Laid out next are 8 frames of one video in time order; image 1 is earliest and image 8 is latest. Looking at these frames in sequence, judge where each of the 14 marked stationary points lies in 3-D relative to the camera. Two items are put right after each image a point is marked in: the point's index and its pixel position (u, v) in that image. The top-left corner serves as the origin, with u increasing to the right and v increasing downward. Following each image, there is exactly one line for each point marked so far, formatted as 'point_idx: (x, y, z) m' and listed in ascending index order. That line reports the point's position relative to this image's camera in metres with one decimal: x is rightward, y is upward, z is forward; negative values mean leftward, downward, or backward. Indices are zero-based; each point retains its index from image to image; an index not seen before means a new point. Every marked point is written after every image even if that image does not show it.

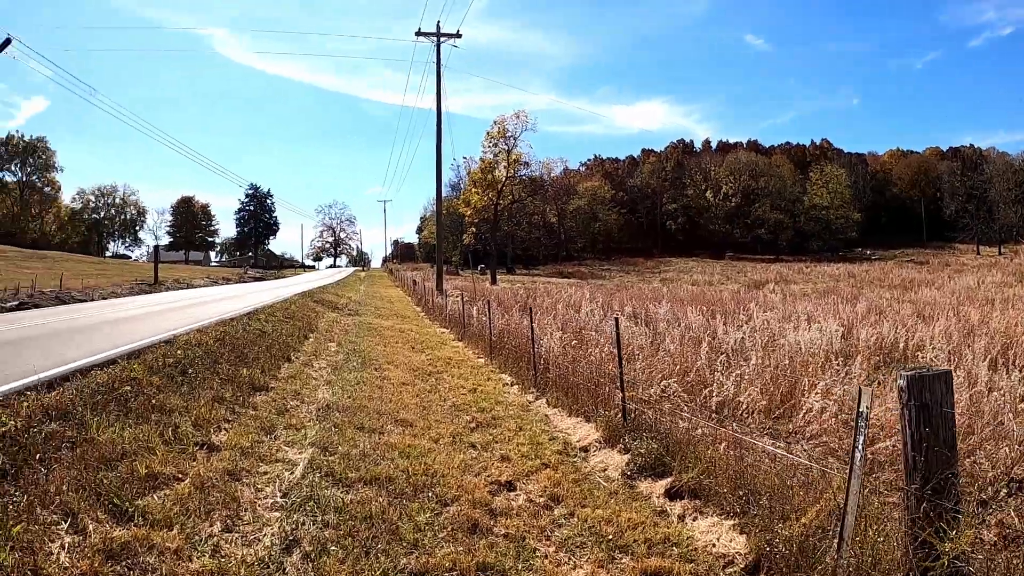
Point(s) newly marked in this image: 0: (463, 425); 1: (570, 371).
0: (-0.5, -1.7, +6.5) m
1: (+1.0, -1.4, +9.0) m
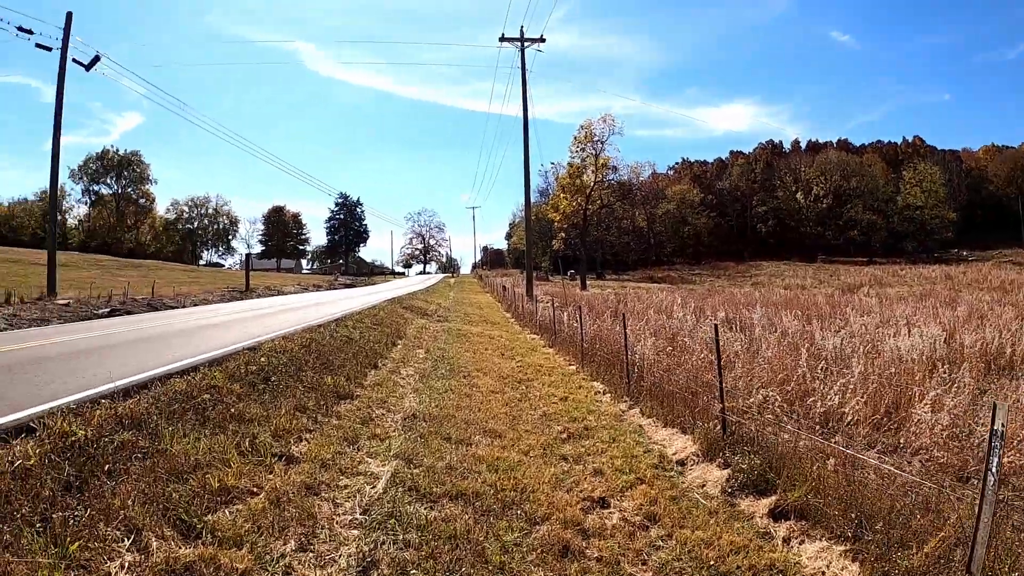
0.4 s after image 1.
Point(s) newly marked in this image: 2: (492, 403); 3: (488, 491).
0: (+0.5, -1.7, +6.1) m
1: (+2.5, -1.4, +8.2) m
2: (-0.2, -1.6, +7.0) m
3: (-0.2, -1.7, +4.4) m
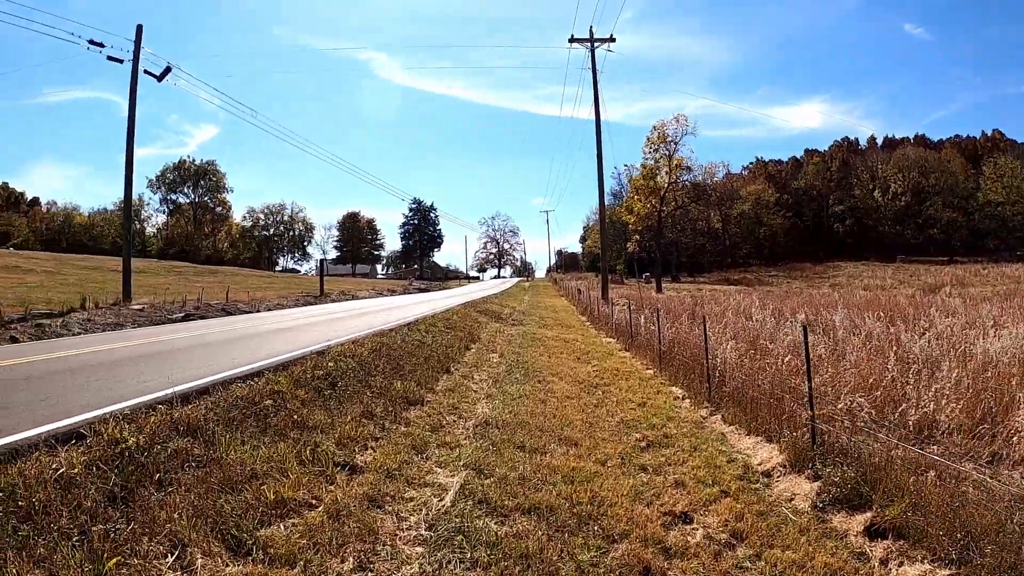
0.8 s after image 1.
0: (+1.3, -1.7, +5.6) m
1: (+3.4, -1.4, +7.5) m
2: (+0.7, -1.5, +6.6) m
3: (+0.4, -1.6, +4.0) m
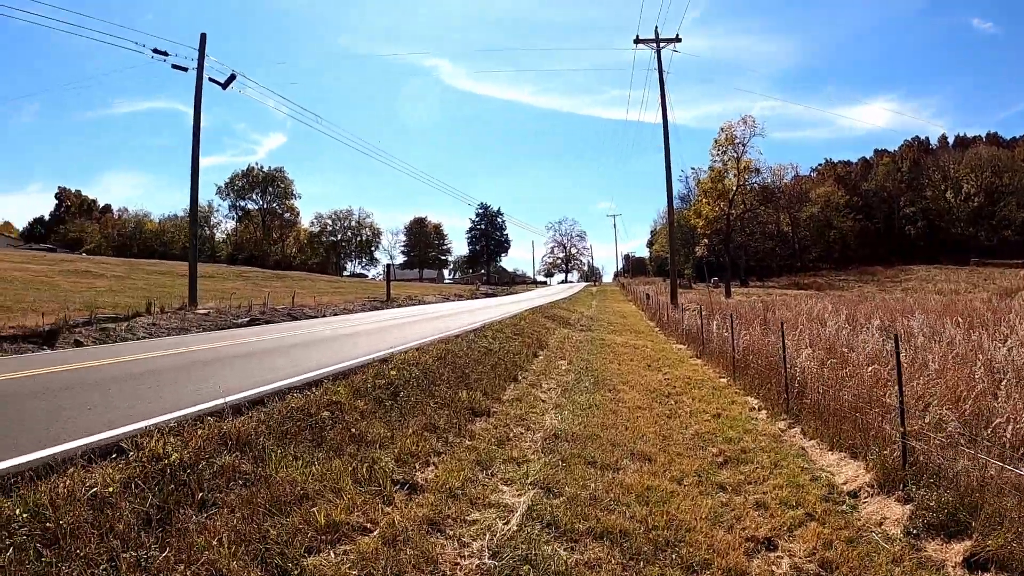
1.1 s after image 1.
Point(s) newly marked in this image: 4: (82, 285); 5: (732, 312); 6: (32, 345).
0: (+1.9, -1.7, +5.1) m
1: (+4.2, -1.4, +6.8) m
2: (+1.4, -1.5, +6.1) m
3: (+0.9, -1.6, +3.6) m
4: (-15.4, 0.0, +18.7) m
5: (+7.7, -0.8, +17.8) m
6: (-8.6, -1.0, +9.3) m
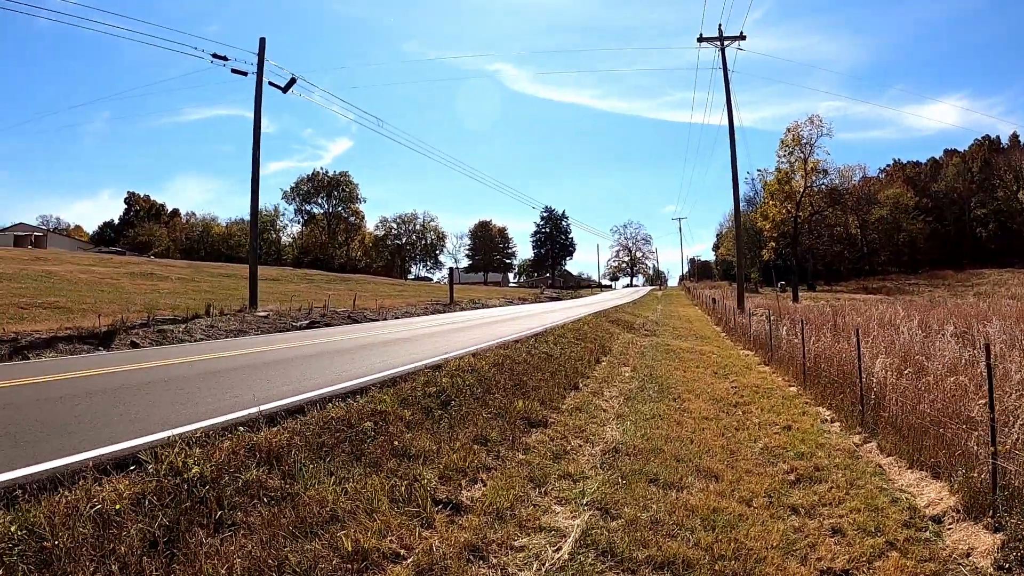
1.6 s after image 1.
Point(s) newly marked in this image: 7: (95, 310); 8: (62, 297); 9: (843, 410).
0: (+2.3, -1.7, +4.6) m
1: (+4.8, -1.5, +6.2) m
2: (+1.9, -1.6, +5.7) m
3: (+1.1, -1.6, +3.2) m
4: (-13.8, 0.0, +19.6) m
5: (+9.1, -0.9, +16.8) m
6: (-7.8, -1.0, +9.7) m
7: (-10.2, -0.5, +12.8) m
8: (-12.8, -0.3, +14.8) m
9: (+4.6, -1.7, +7.4) m
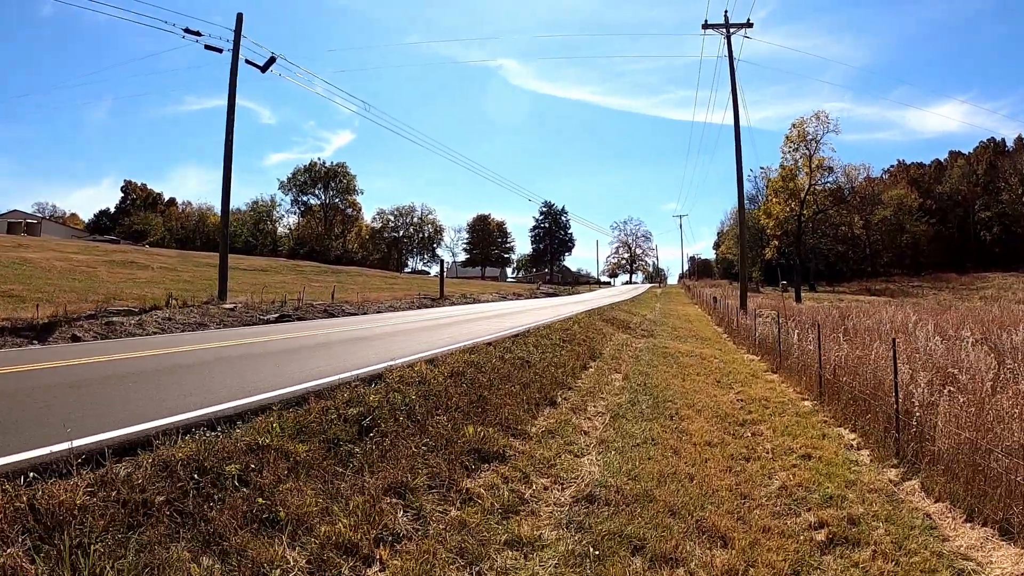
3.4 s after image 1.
0: (+1.9, -1.7, +3.5) m
1: (+4.4, -1.5, +5.1) m
2: (+1.5, -1.5, +4.7) m
3: (+0.8, -1.6, +2.1) m
4: (-14.0, +0.4, +18.7) m
5: (+8.9, -0.9, +15.7) m
6: (-8.1, -0.8, +8.7) m
7: (-10.5, -0.2, +11.8) m
8: (-13.0, +0.1, +13.9) m
9: (+4.2, -1.8, +6.3) m
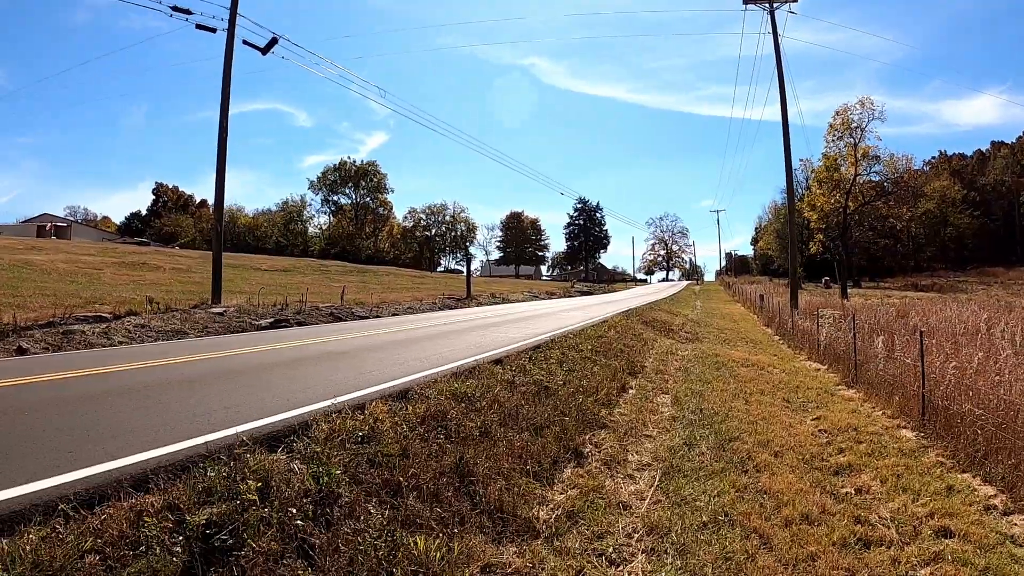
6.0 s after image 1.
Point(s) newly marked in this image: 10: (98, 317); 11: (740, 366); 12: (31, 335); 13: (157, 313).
0: (+1.9, -1.7, +1.9) m
1: (+4.4, -1.5, +3.2) m
2: (+1.5, -1.6, +3.0) m
3: (+0.6, -1.7, +0.5) m
4: (-13.1, +0.3, +17.9) m
5: (+9.5, -0.9, +13.5) m
6: (-7.8, -0.9, +7.6) m
7: (-10.0, -0.3, +10.9) m
8: (-12.4, 0.0, +13.1) m
9: (+4.3, -1.8, +4.5) m
10: (-7.9, -0.5, +10.1) m
11: (+4.4, -1.5, +10.5) m
12: (-7.6, -0.7, +8.5) m
13: (-7.3, -0.5, +10.7) m
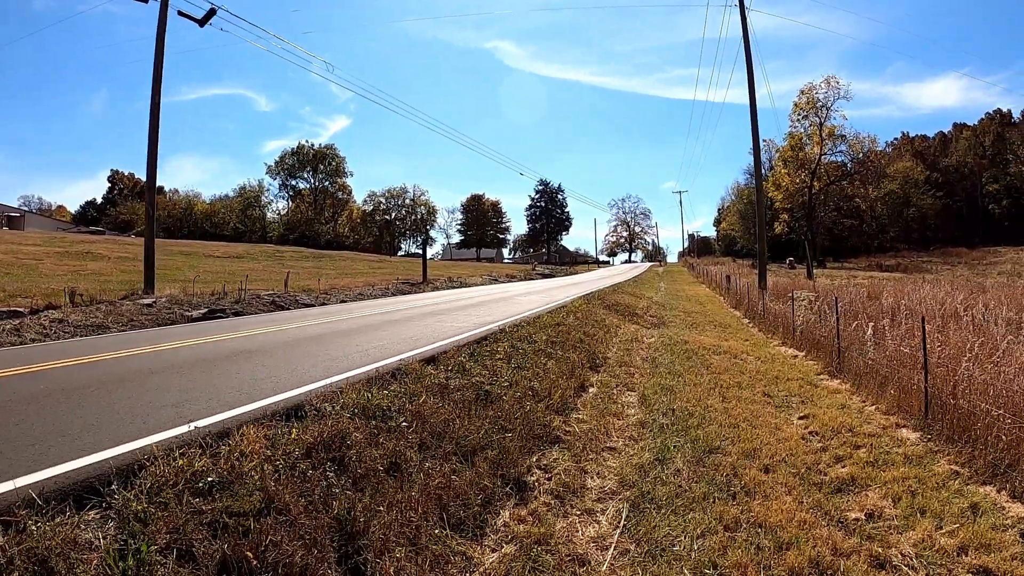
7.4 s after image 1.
0: (+1.5, -1.6, +1.3) m
1: (+4.0, -1.3, +2.8) m
2: (+1.1, -1.5, +2.4) m
3: (+0.3, -1.6, -0.1) m
4: (-14.2, +0.6, +16.7) m
5: (+8.6, -0.4, +13.3) m
6: (-8.4, -0.8, +6.6) m
7: (-10.8, -0.2, +9.8) m
8: (-13.3, +0.1, +11.9) m
9: (+3.9, -1.6, +4.1) m
10: (-8.6, -0.4, +9.1) m
11: (+3.7, -1.2, +10.1) m
12: (-8.2, -0.7, +7.5) m
13: (-8.0, -0.3, +9.7) m
